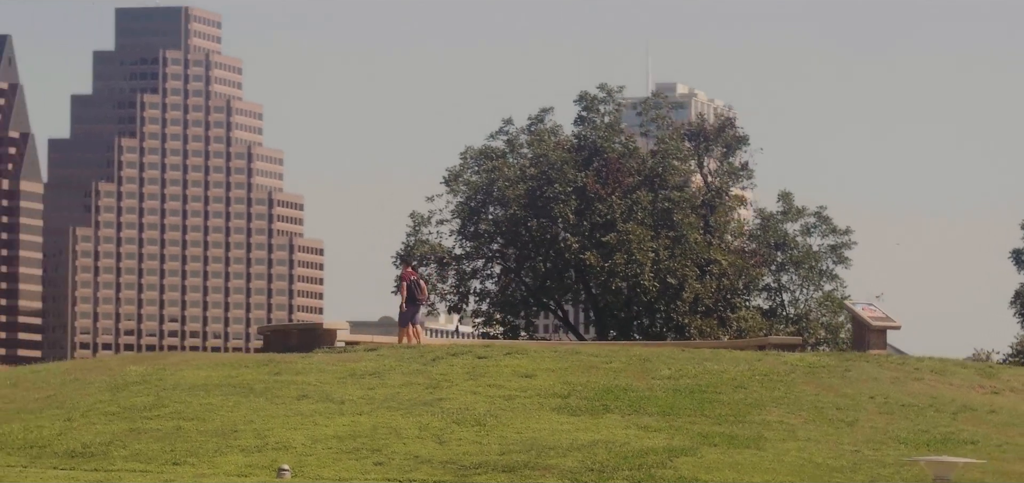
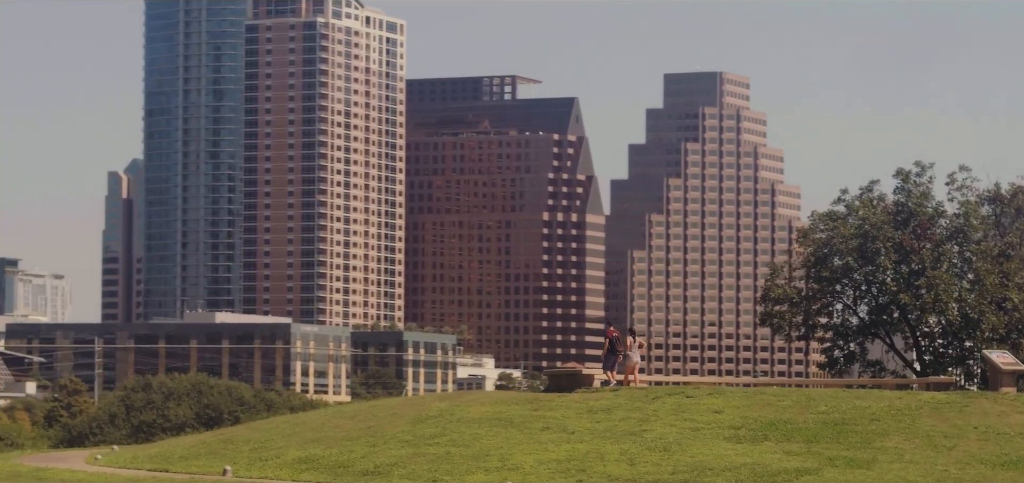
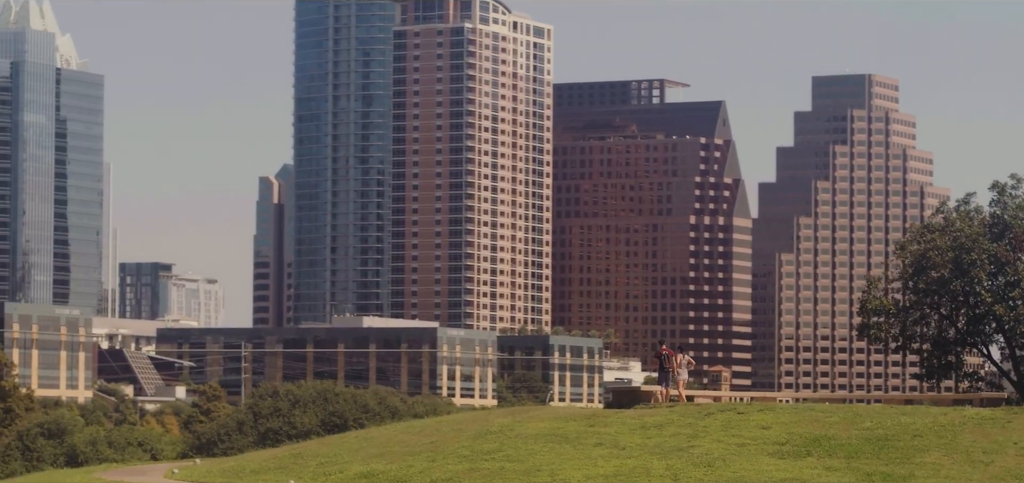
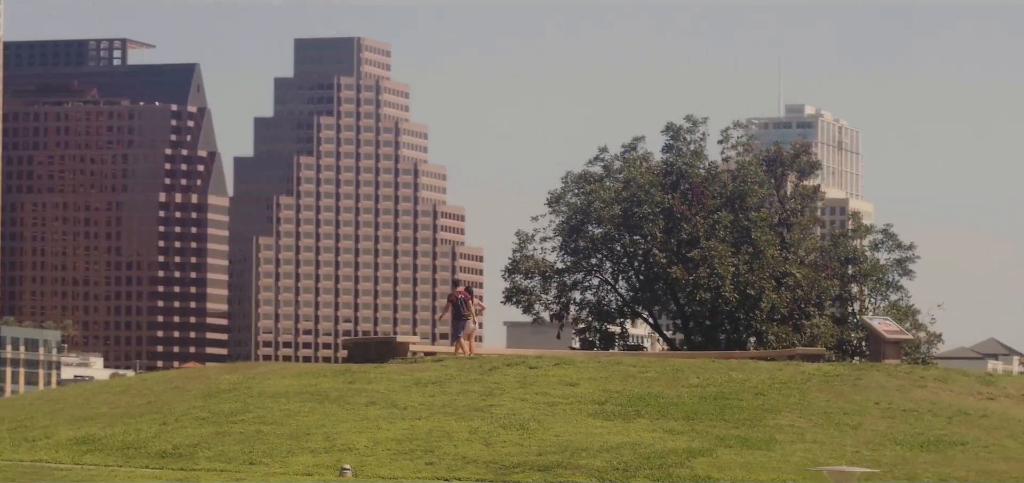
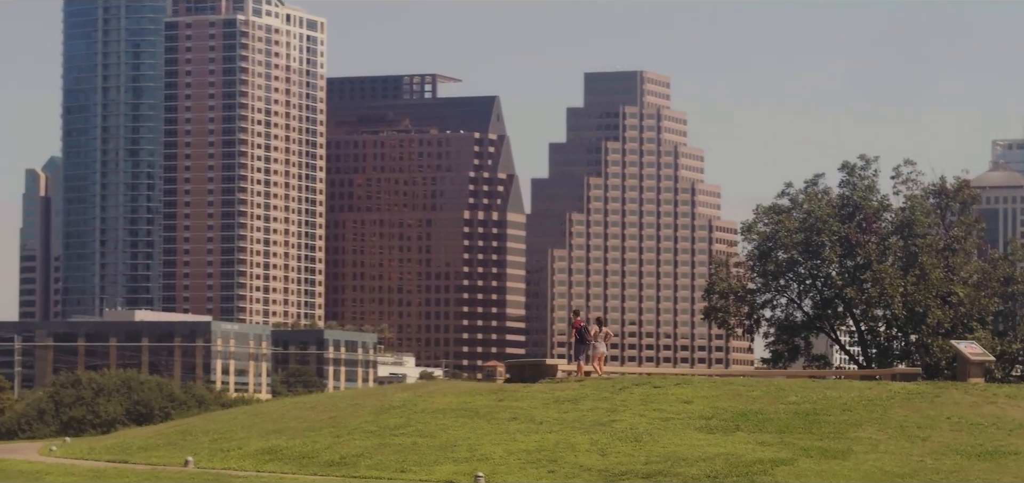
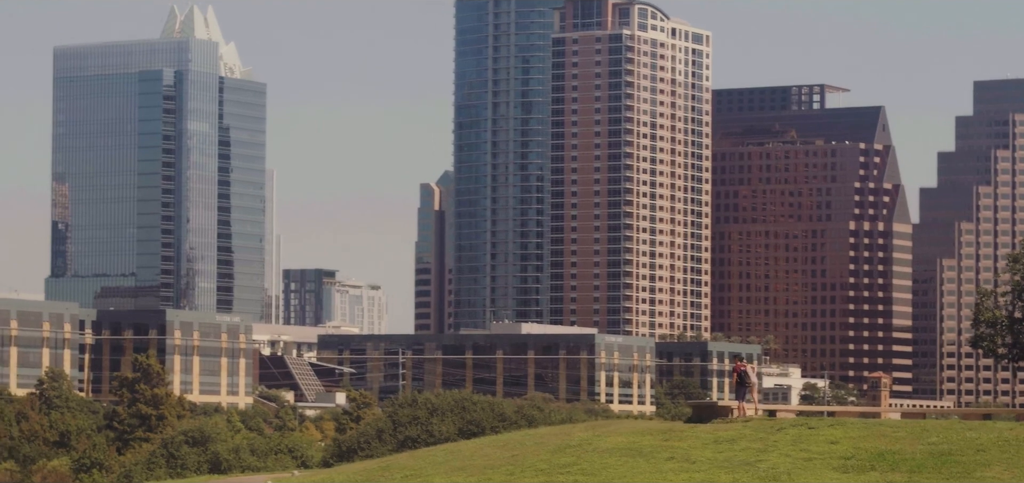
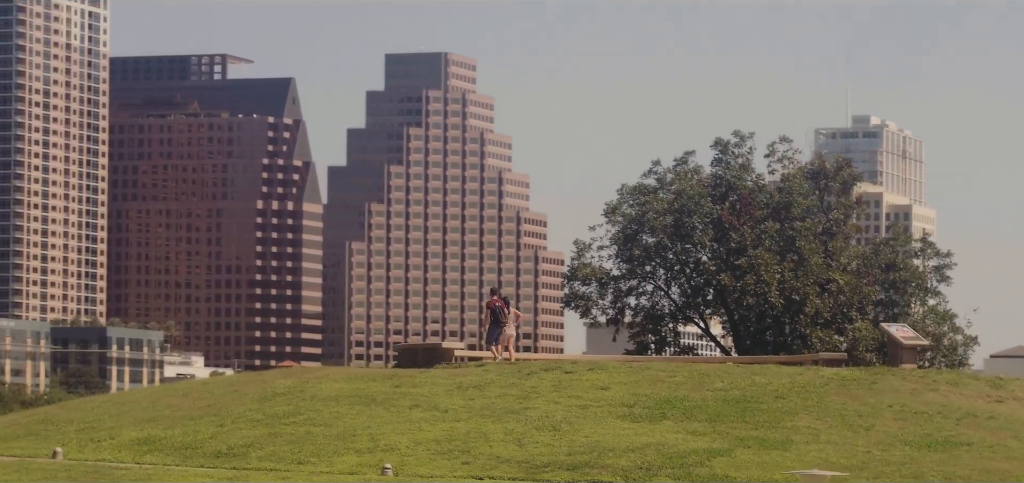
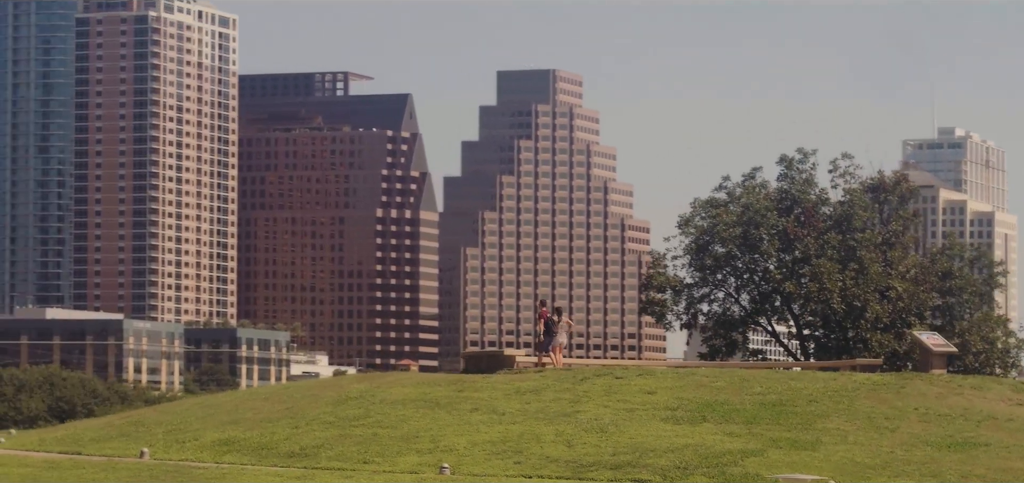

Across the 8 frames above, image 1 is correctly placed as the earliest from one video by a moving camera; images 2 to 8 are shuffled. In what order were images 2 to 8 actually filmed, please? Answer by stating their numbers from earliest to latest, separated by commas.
4, 7, 8, 5, 2, 3, 6
